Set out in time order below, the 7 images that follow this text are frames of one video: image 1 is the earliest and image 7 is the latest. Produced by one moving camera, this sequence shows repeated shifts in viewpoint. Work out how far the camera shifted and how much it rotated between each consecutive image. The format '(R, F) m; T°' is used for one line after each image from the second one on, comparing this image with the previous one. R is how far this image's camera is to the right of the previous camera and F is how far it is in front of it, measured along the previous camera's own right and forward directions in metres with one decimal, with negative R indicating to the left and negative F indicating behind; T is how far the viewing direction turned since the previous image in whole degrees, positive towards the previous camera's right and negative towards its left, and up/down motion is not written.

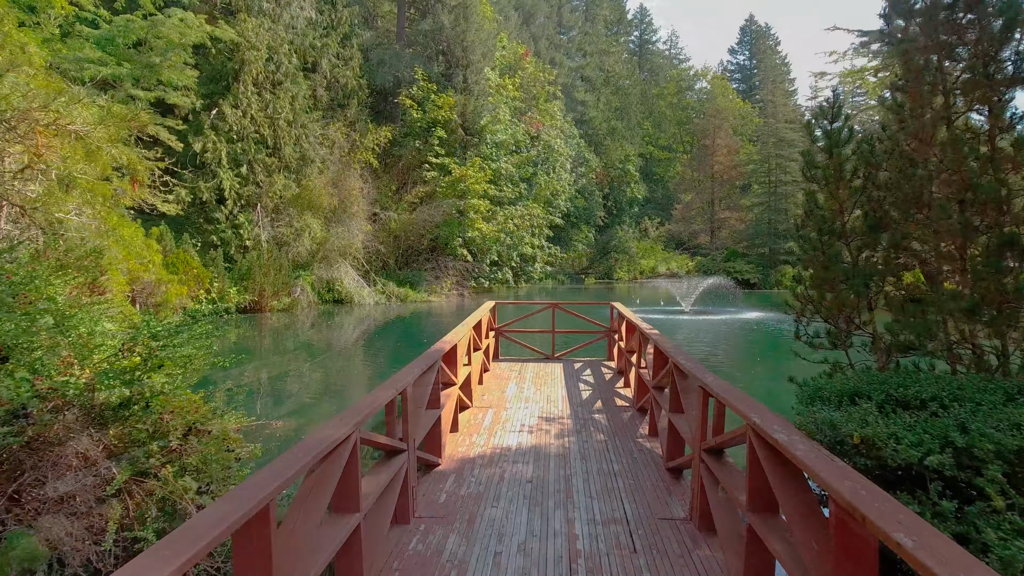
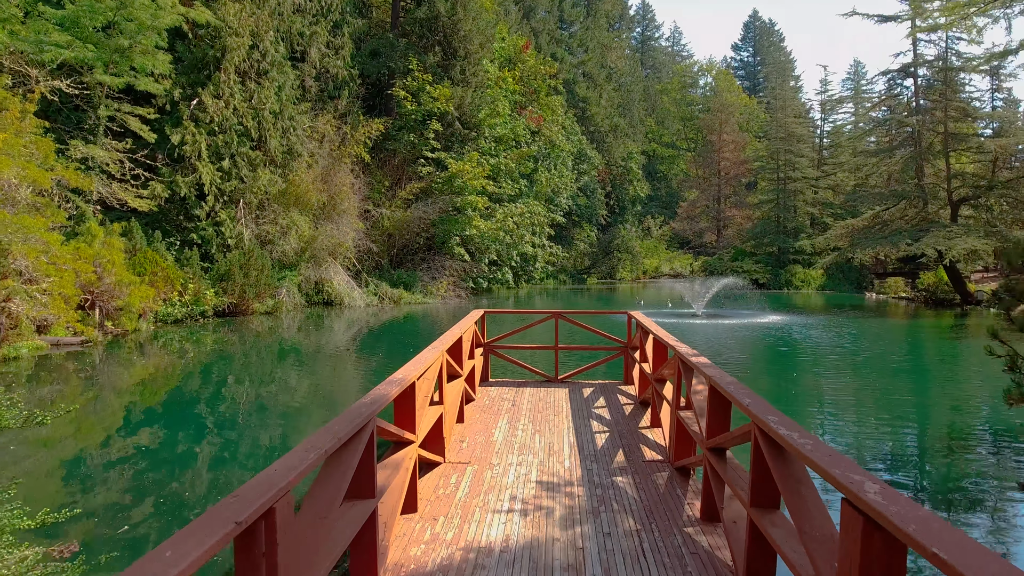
(+0.1, +1.0) m; 0°
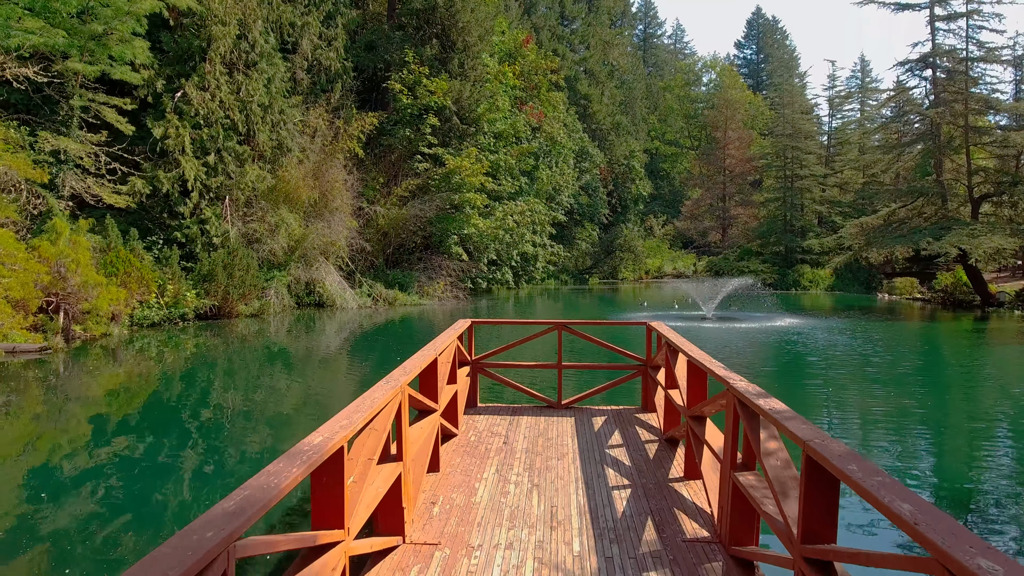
(0.0, +0.7) m; 0°
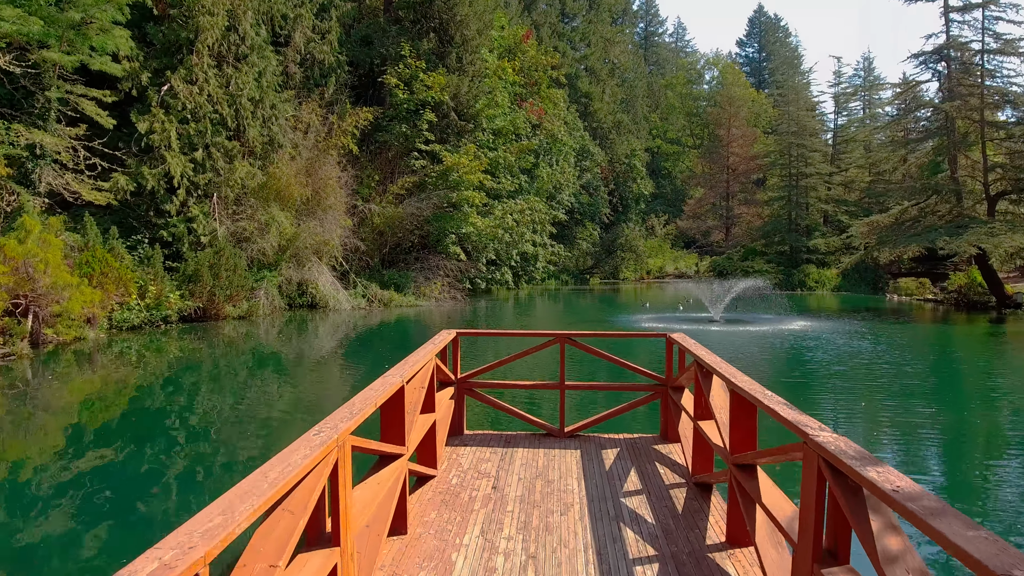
(0.0, +0.5) m; 0°
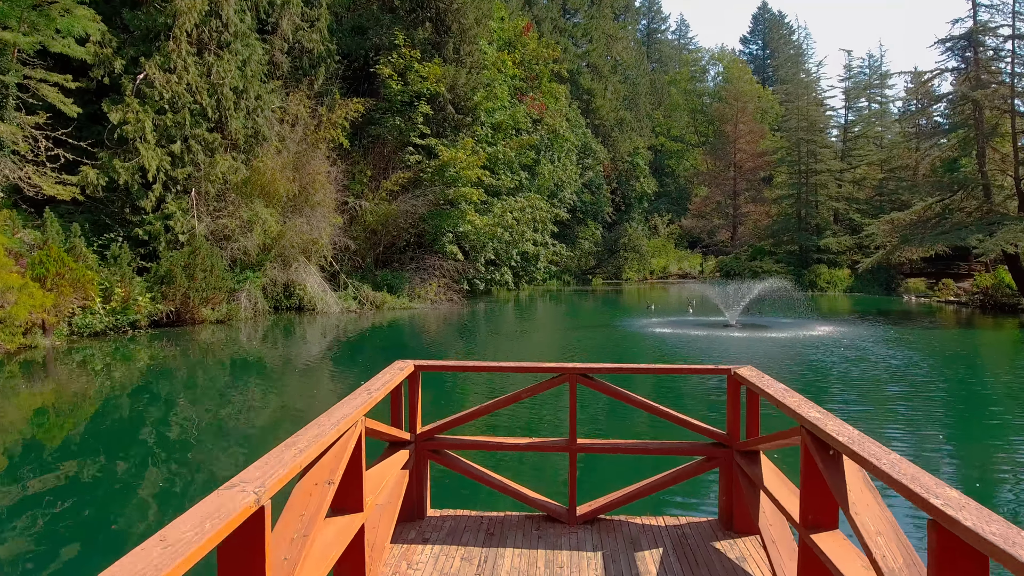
(0.0, +0.9) m; 0°
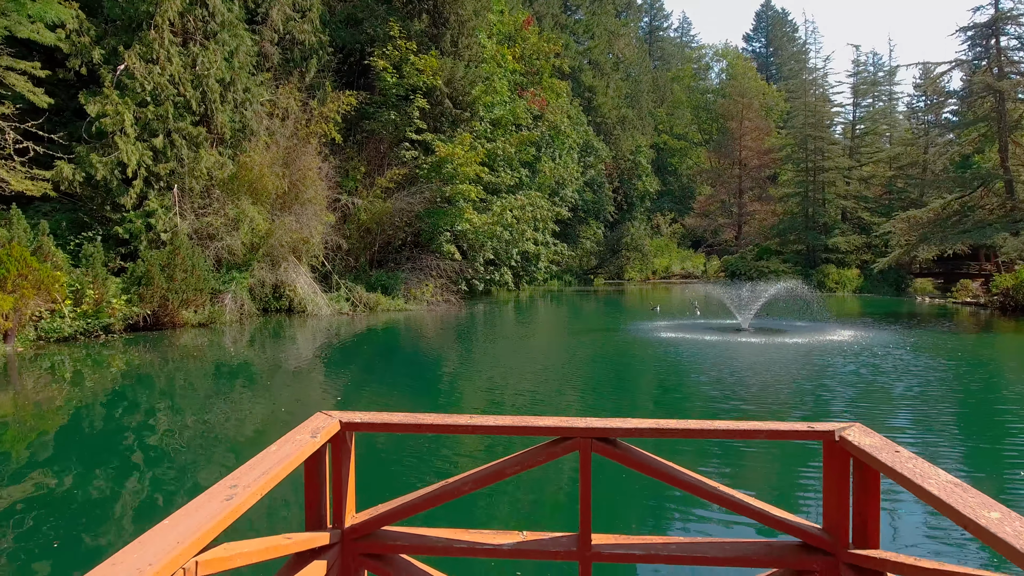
(0.0, +0.6) m; 0°
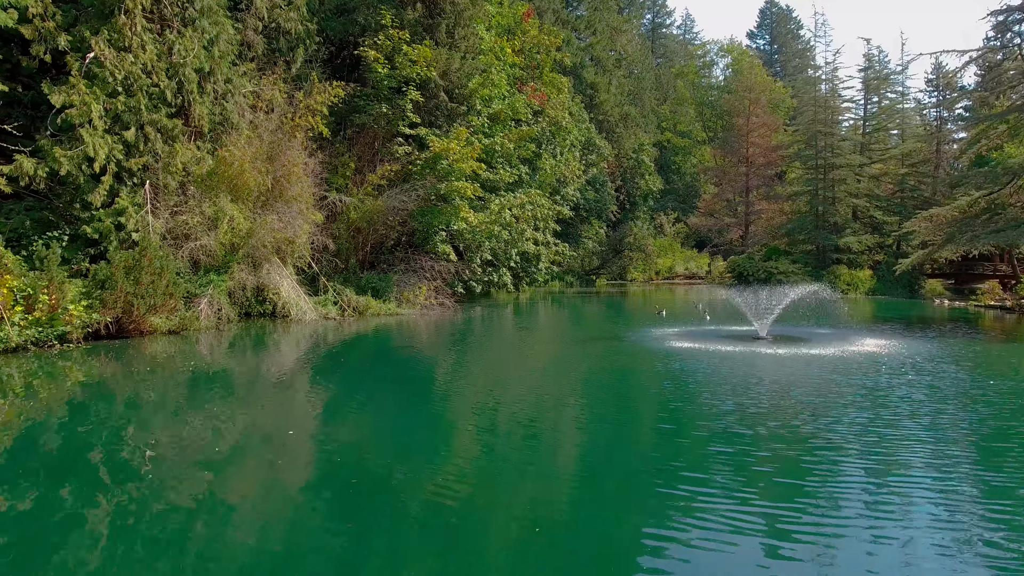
(+0.1, +0.9) m; 0°
